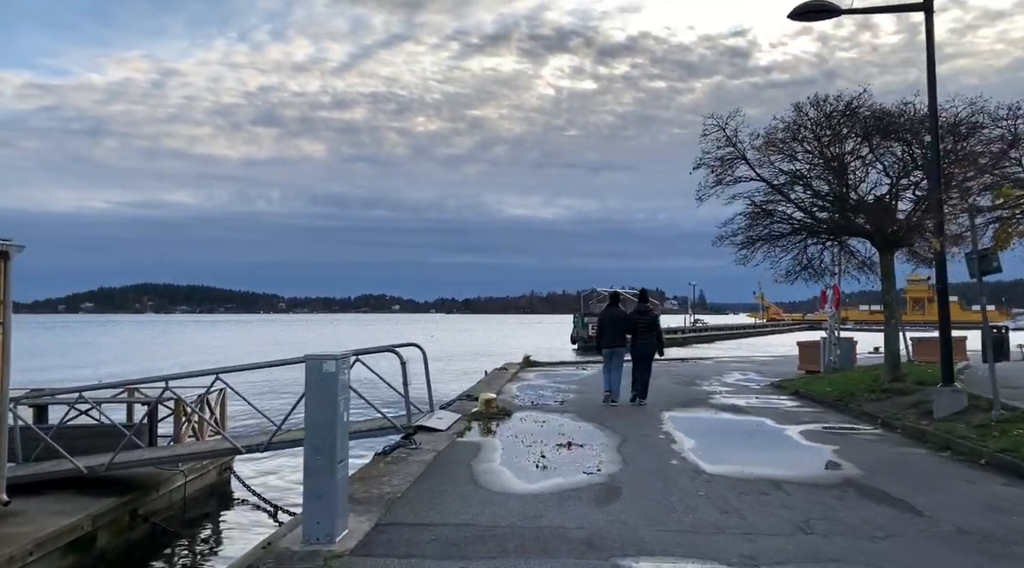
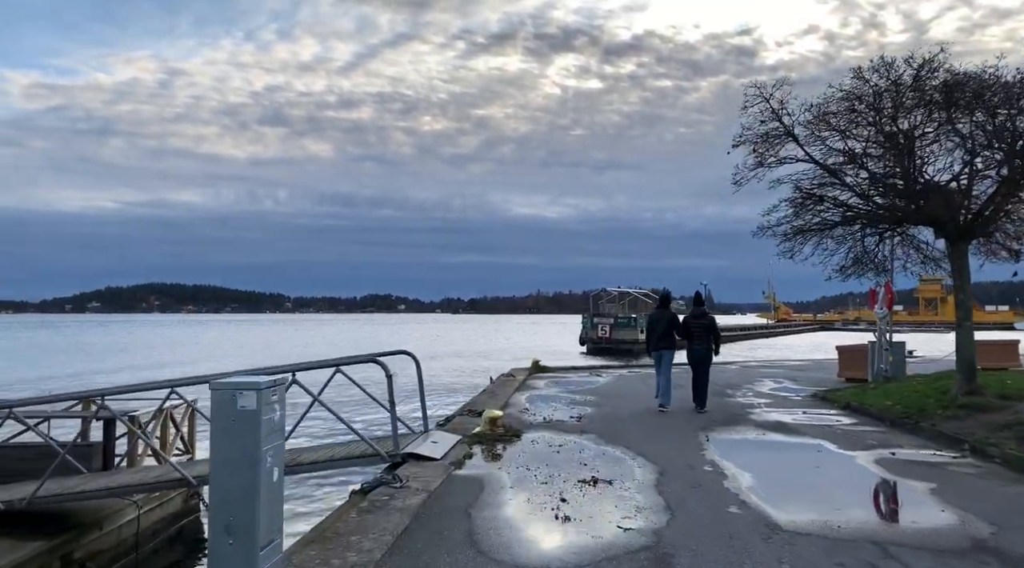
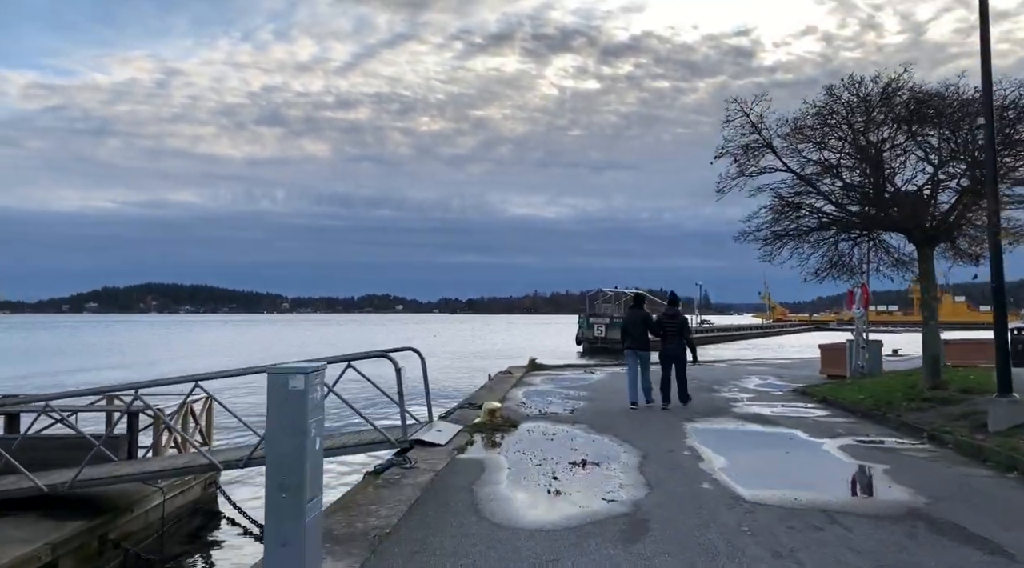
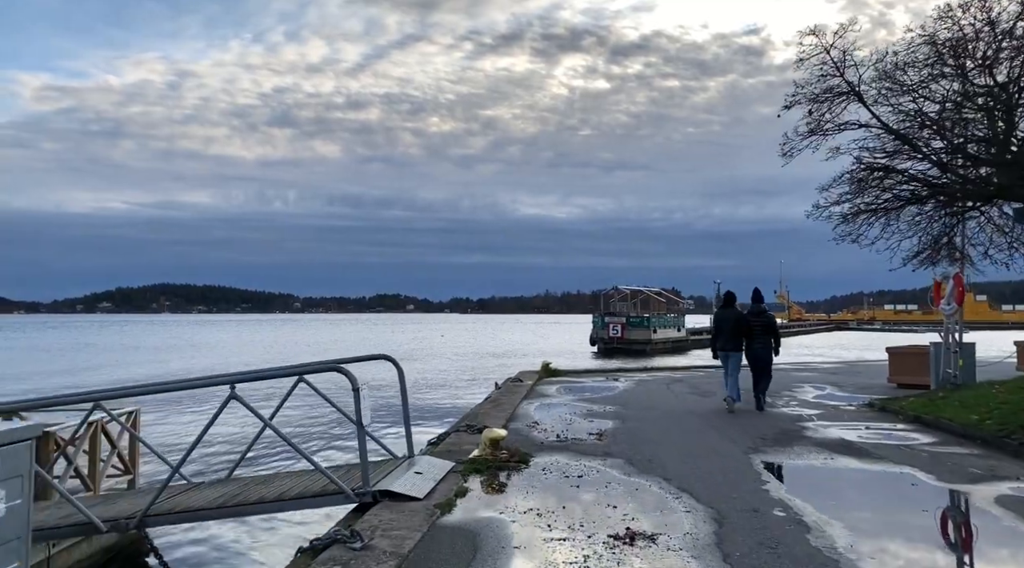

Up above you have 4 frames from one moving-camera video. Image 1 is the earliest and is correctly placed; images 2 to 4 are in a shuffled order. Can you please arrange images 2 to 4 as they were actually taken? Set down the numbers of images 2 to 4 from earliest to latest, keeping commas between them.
3, 2, 4
